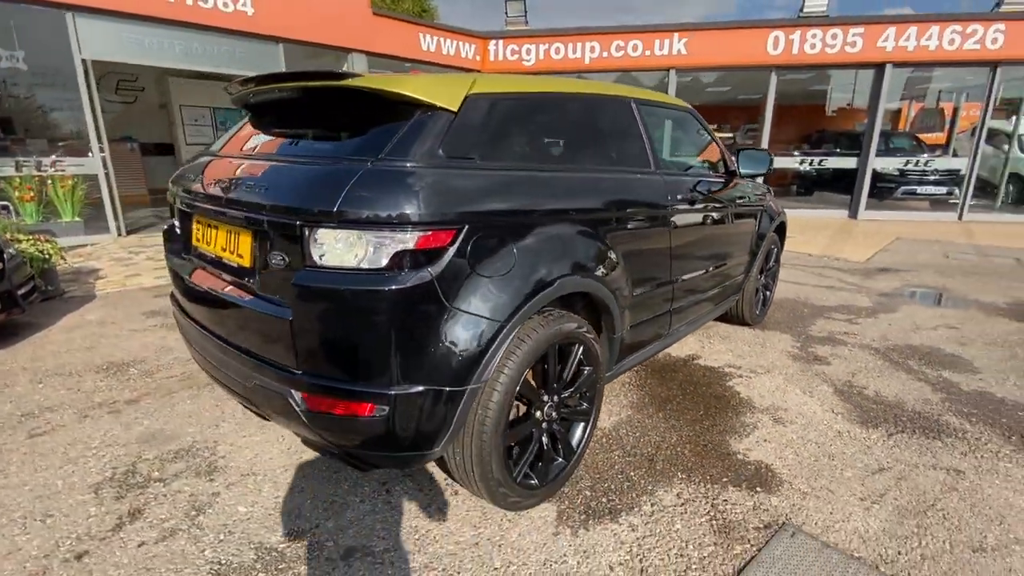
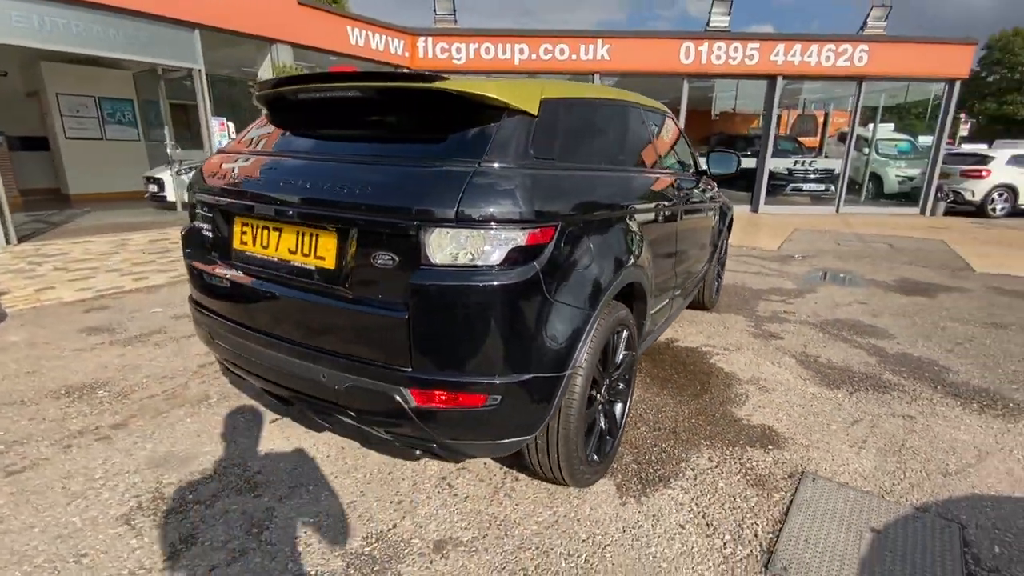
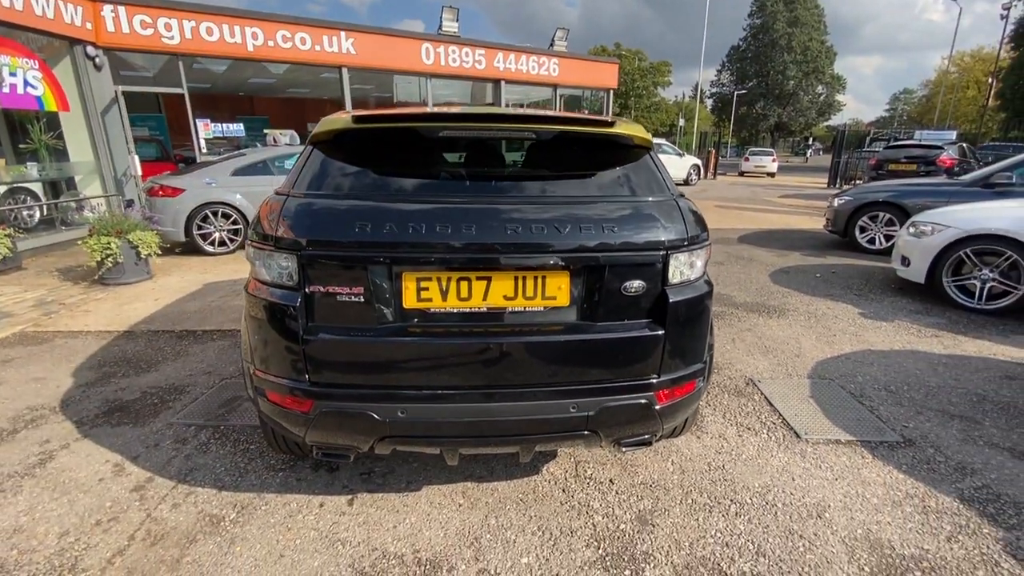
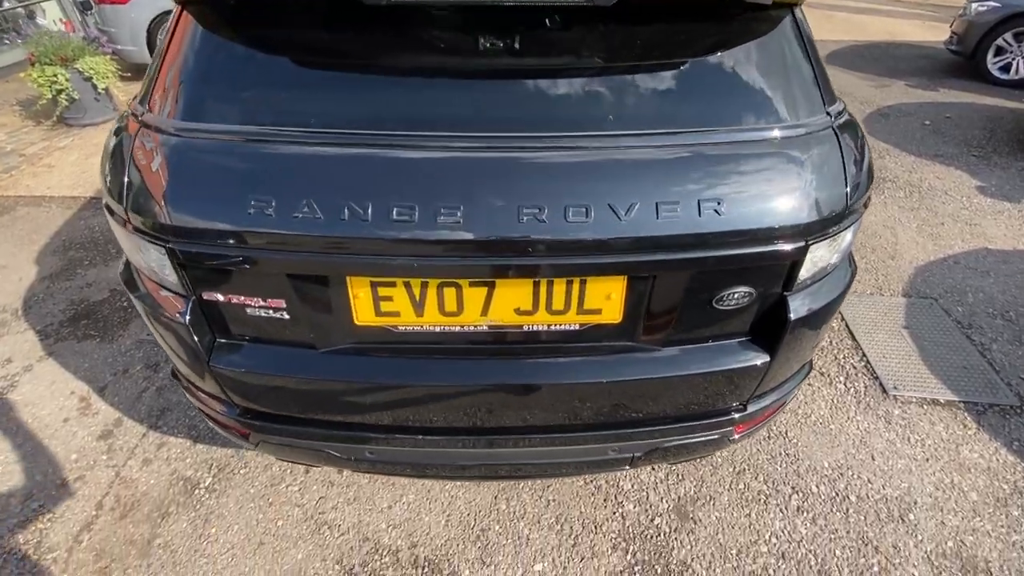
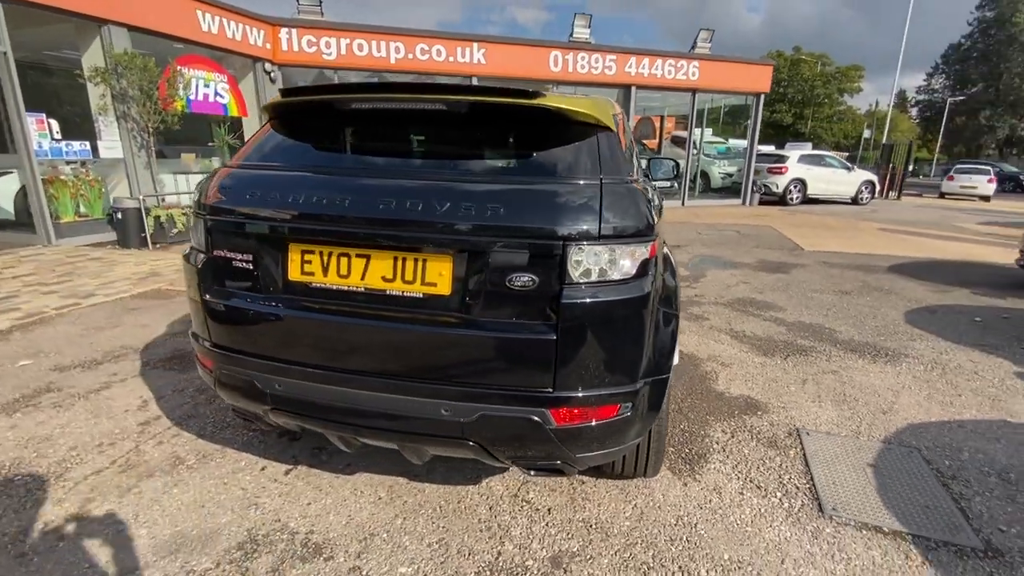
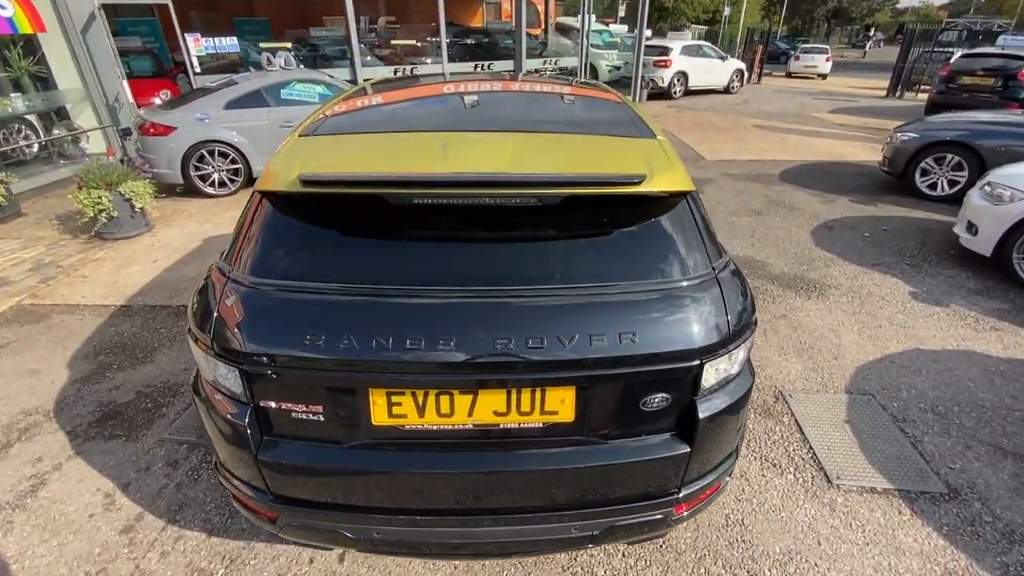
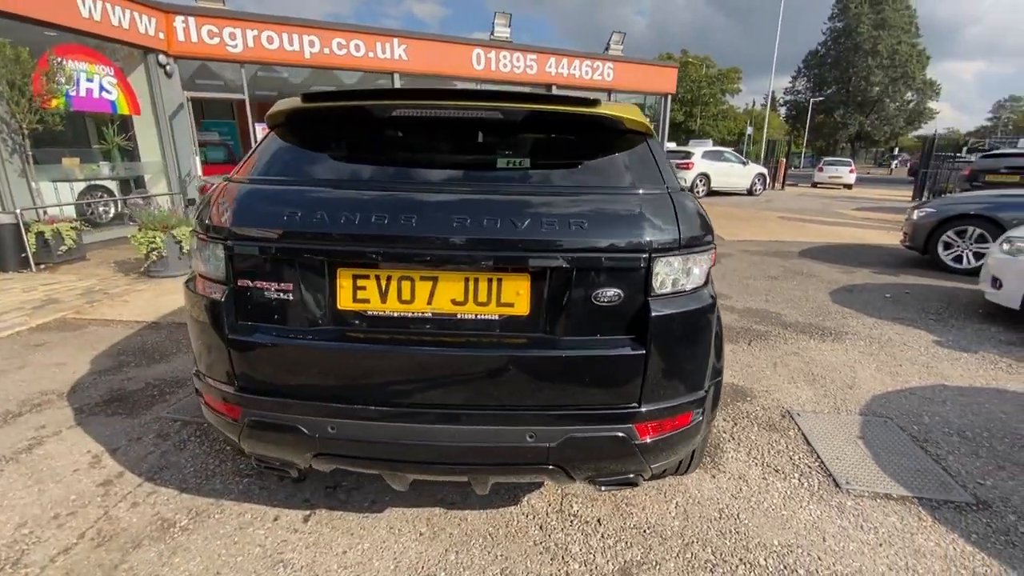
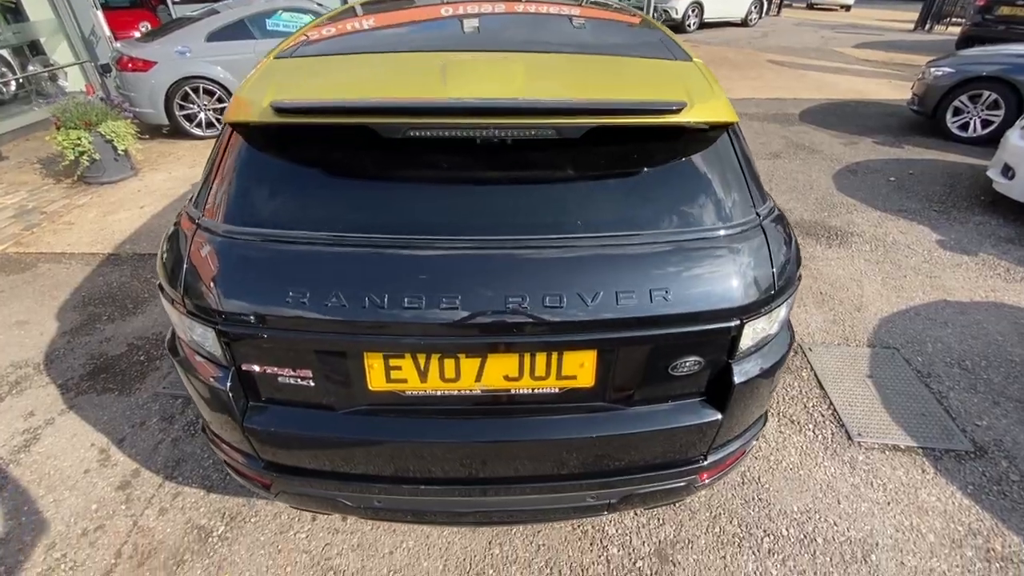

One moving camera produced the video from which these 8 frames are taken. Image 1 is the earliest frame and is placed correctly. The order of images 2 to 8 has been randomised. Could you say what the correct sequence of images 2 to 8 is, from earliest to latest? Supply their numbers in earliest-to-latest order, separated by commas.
2, 5, 7, 3, 6, 8, 4
